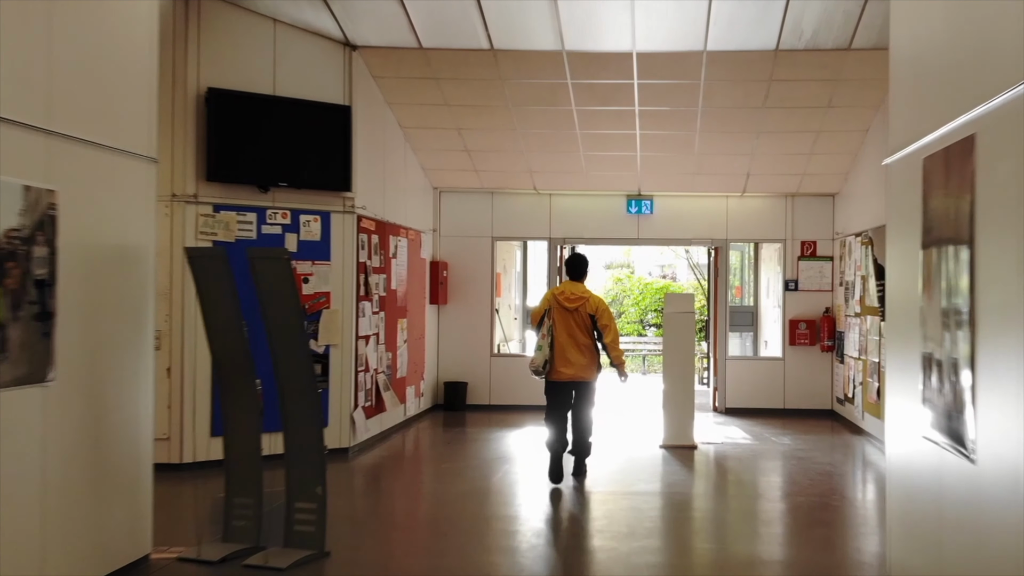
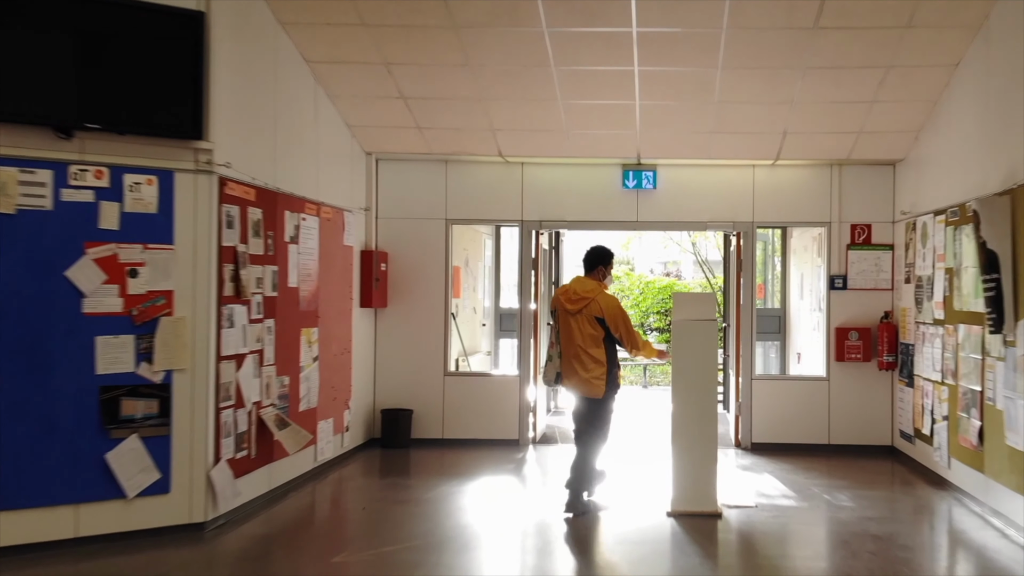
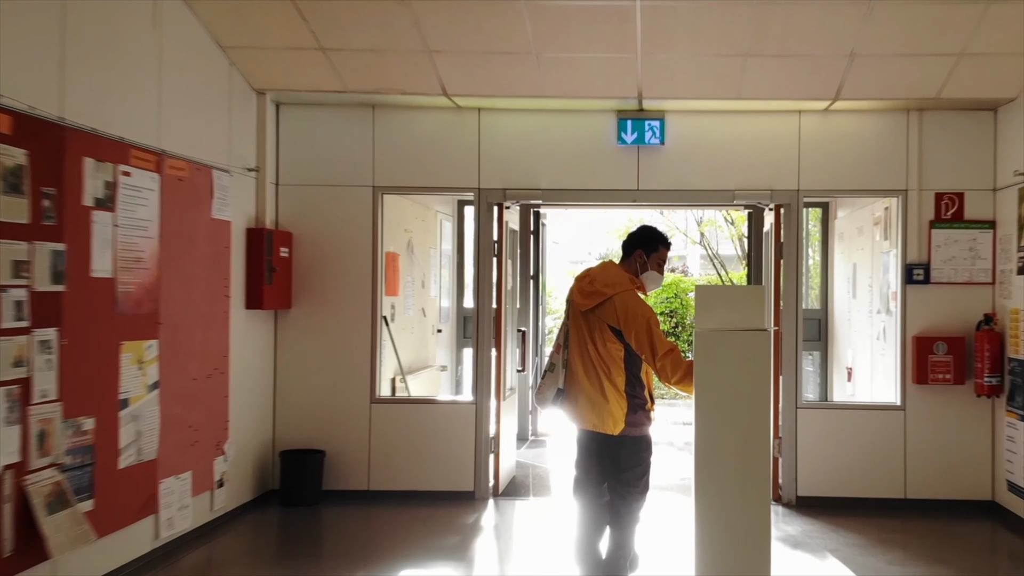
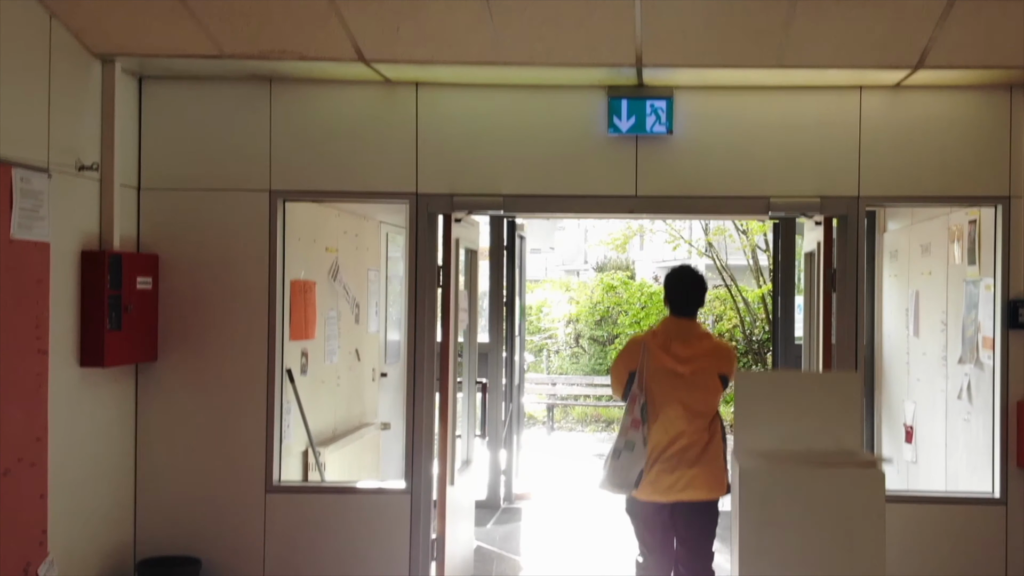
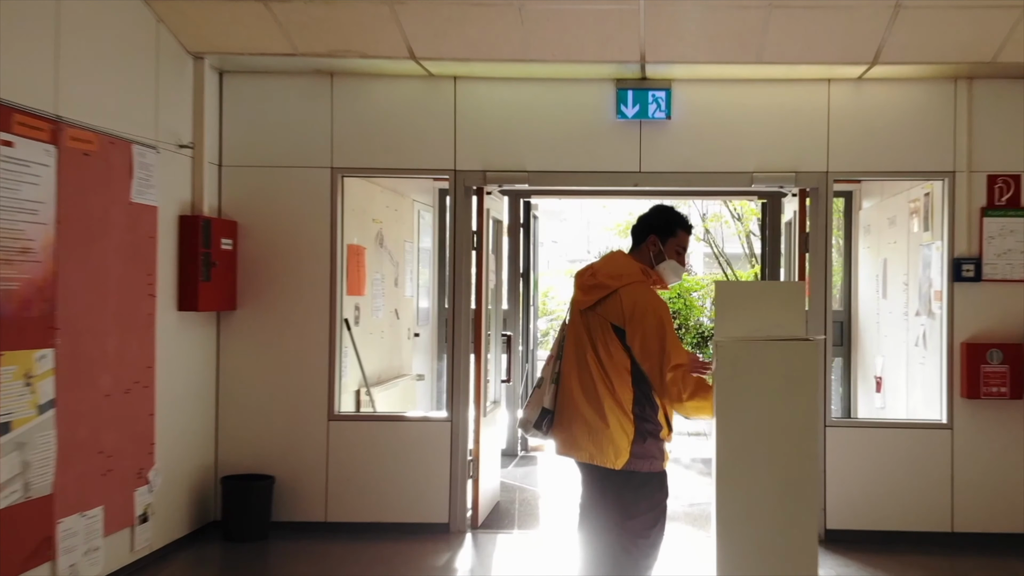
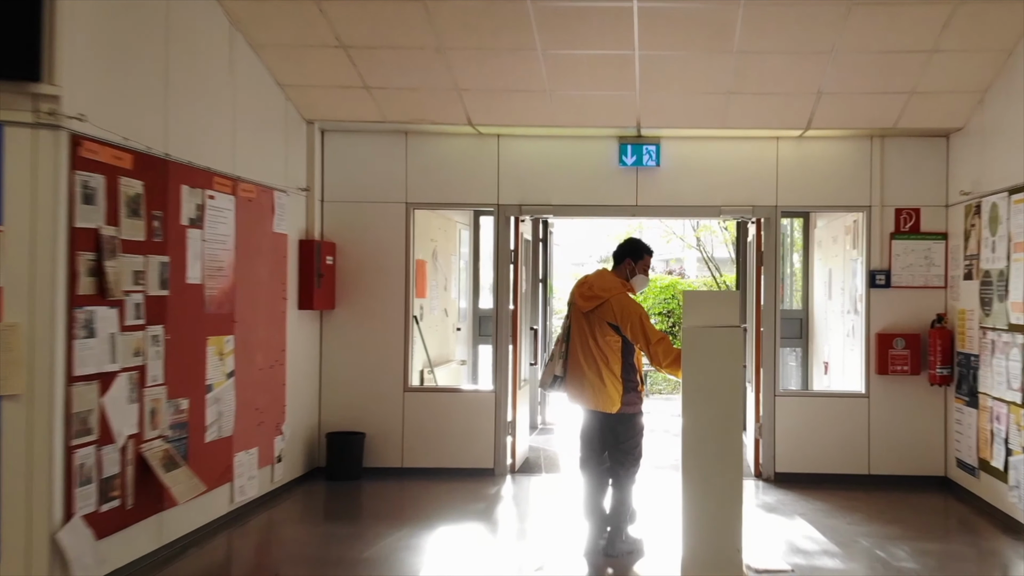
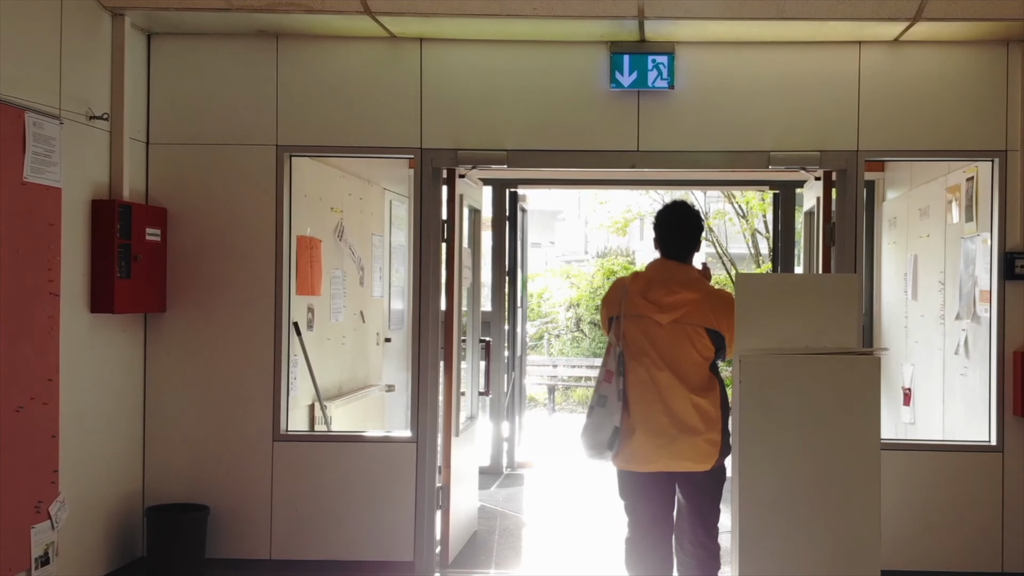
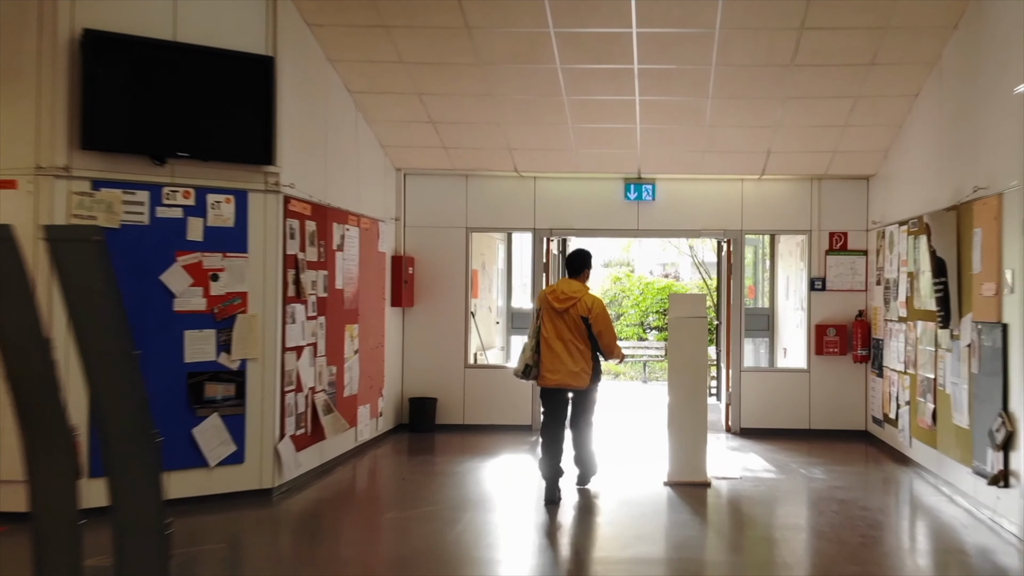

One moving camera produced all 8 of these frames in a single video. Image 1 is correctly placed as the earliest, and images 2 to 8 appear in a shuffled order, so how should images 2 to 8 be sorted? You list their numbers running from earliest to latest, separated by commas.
8, 2, 6, 3, 5, 7, 4
